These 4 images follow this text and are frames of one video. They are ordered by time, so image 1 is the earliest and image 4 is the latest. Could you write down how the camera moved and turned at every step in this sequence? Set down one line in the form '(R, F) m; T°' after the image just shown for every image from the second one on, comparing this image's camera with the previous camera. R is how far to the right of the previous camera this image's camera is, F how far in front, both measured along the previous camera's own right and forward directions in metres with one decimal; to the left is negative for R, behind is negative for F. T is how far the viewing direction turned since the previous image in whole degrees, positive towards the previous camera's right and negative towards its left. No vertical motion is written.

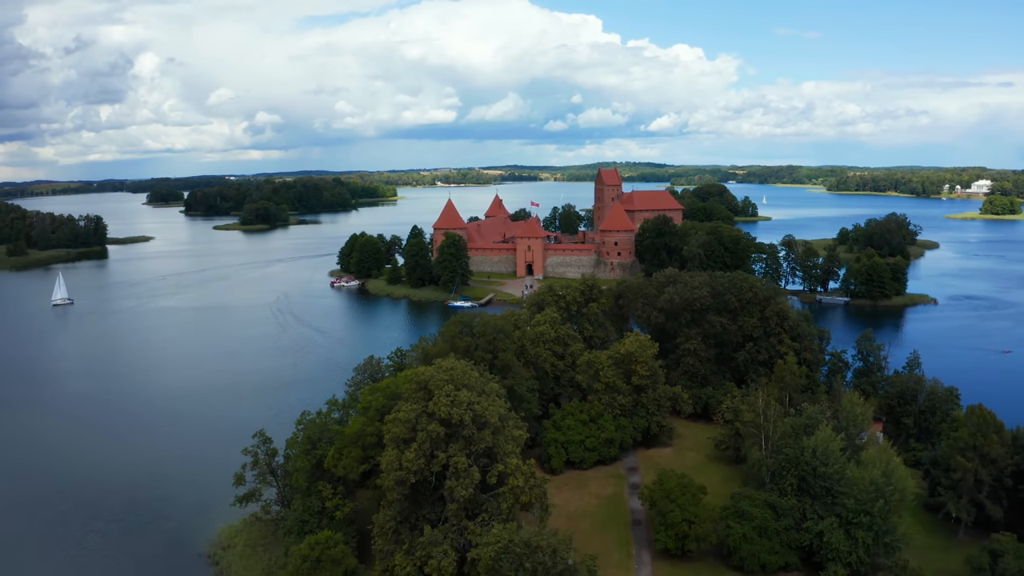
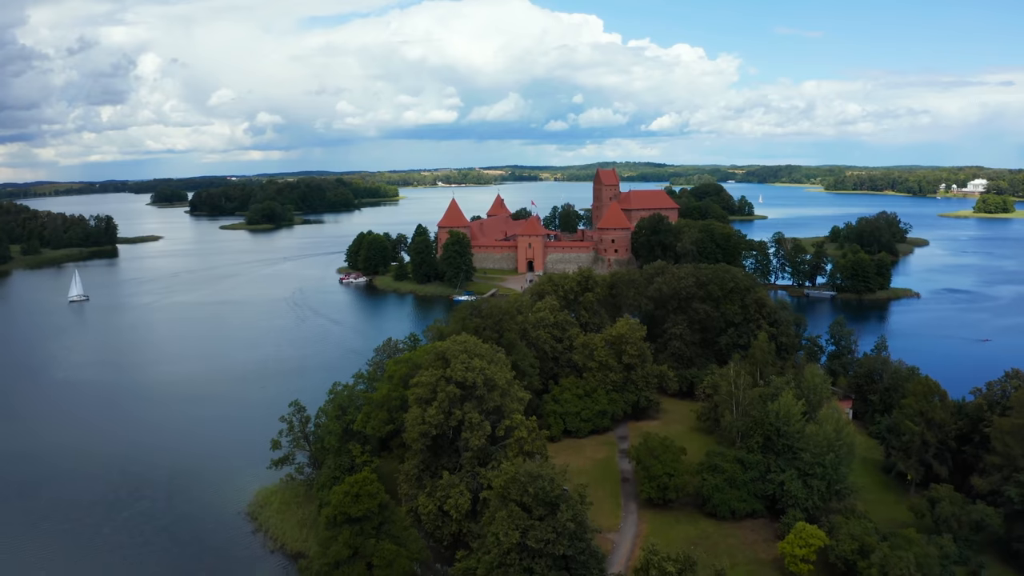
(-0.1, -2.9) m; 0°
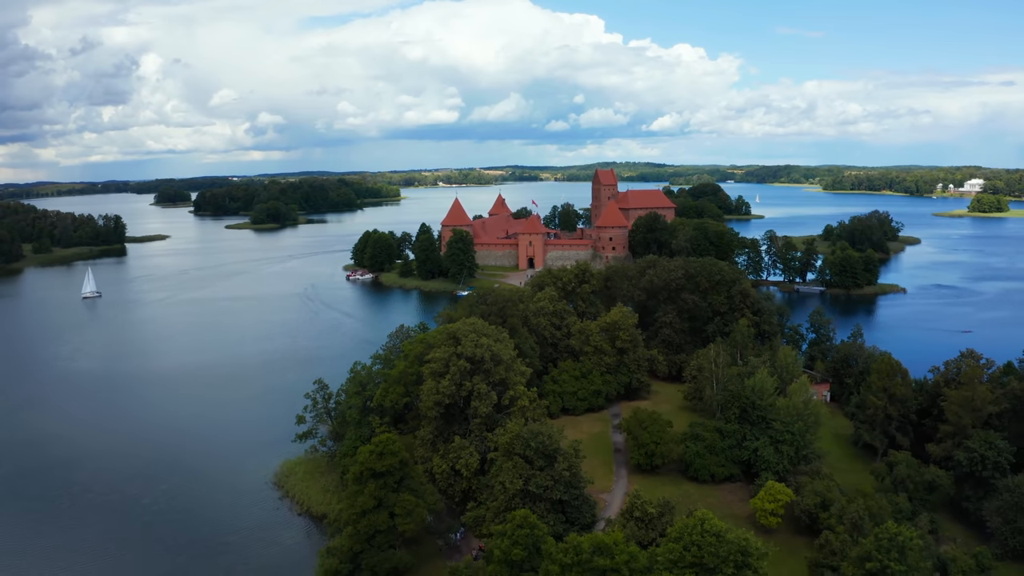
(-0.1, -2.5) m; 0°
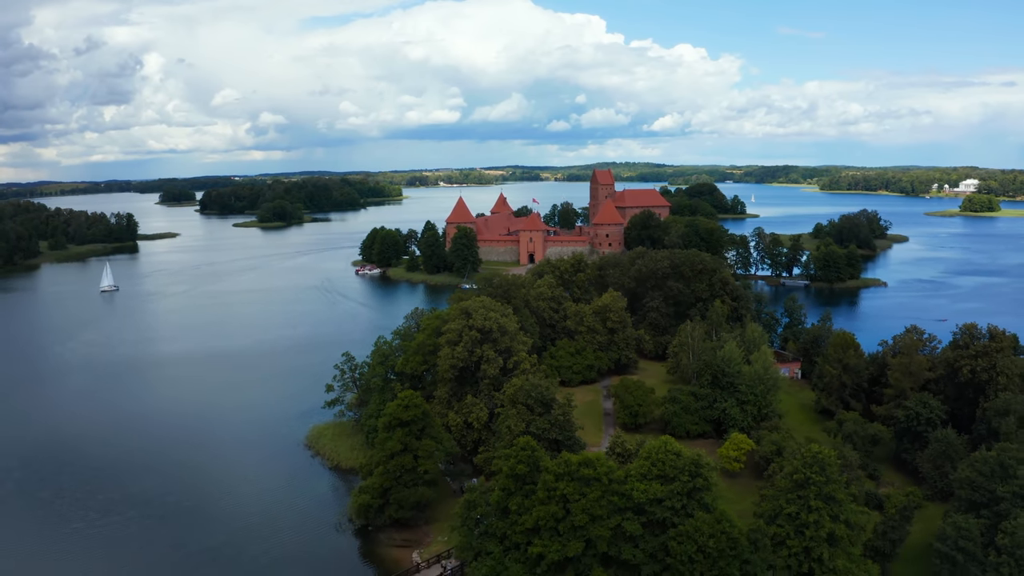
(-0.1, -3.8) m; 0°
